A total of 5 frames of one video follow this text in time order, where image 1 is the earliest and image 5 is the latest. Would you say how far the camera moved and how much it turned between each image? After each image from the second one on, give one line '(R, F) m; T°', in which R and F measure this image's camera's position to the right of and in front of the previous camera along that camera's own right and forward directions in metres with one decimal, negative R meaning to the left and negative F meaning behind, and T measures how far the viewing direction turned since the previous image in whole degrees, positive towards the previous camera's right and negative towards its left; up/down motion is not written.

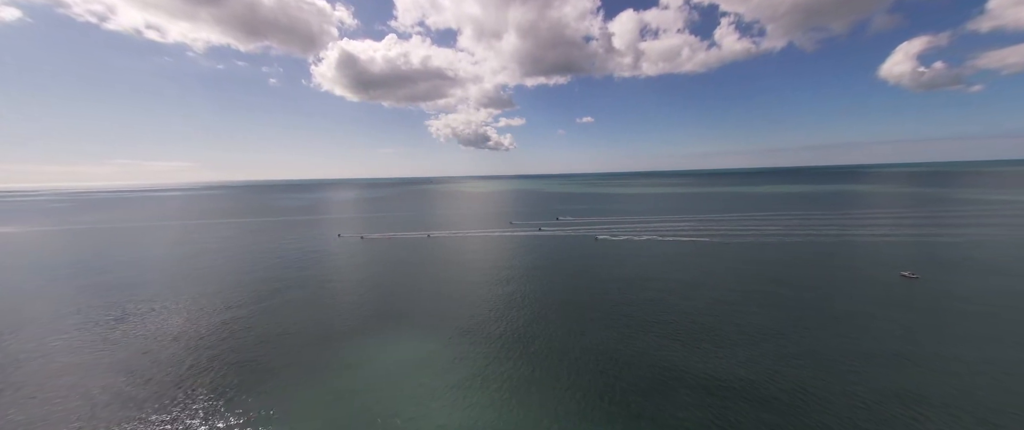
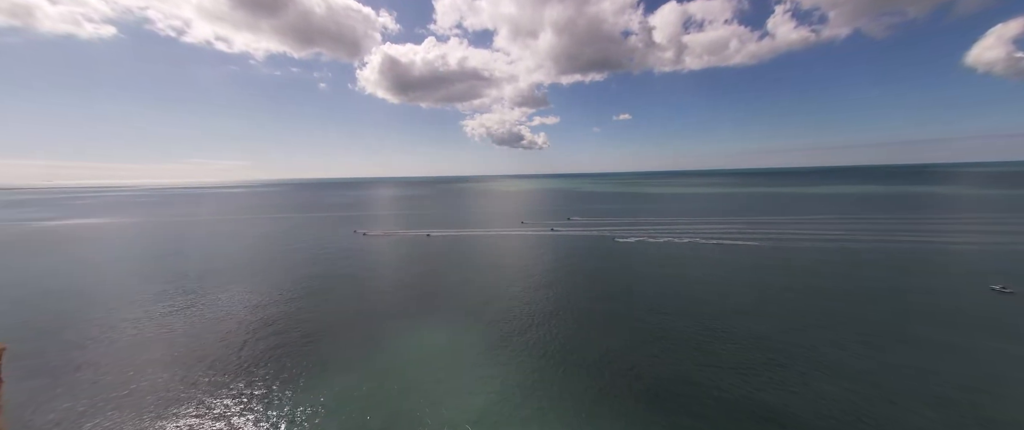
(-0.2, -0.2) m; -6°
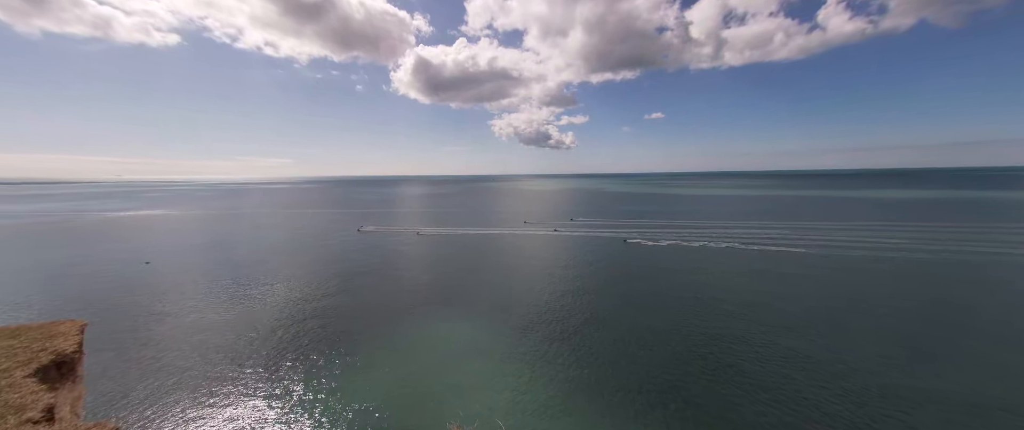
(-0.3, 0.0) m; -4°
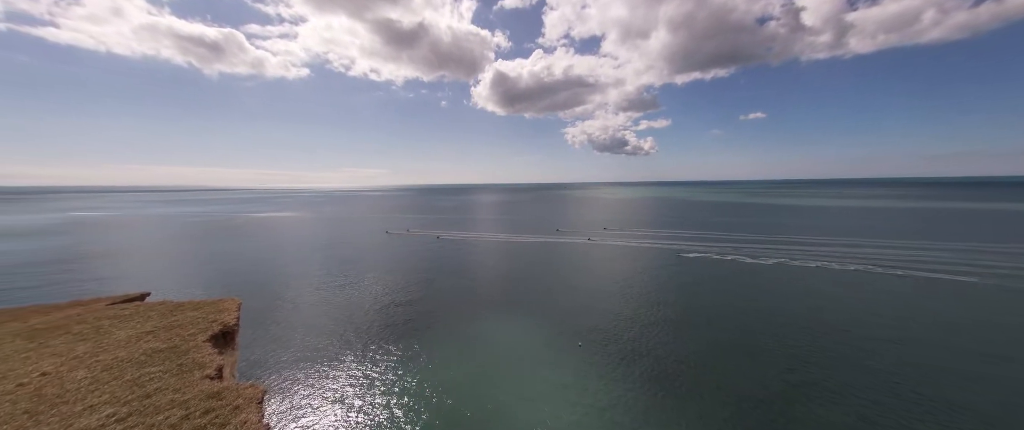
(-1.1, -0.1) m; -12°
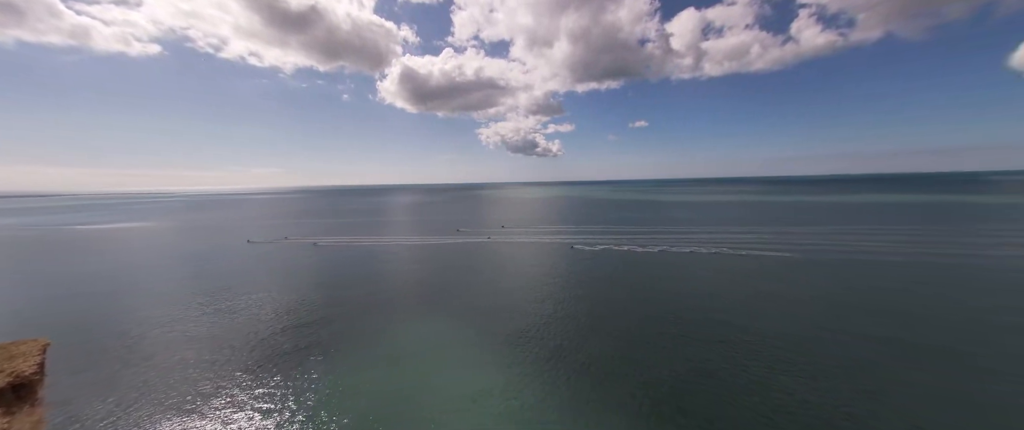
(+1.6, -0.3) m; +14°
